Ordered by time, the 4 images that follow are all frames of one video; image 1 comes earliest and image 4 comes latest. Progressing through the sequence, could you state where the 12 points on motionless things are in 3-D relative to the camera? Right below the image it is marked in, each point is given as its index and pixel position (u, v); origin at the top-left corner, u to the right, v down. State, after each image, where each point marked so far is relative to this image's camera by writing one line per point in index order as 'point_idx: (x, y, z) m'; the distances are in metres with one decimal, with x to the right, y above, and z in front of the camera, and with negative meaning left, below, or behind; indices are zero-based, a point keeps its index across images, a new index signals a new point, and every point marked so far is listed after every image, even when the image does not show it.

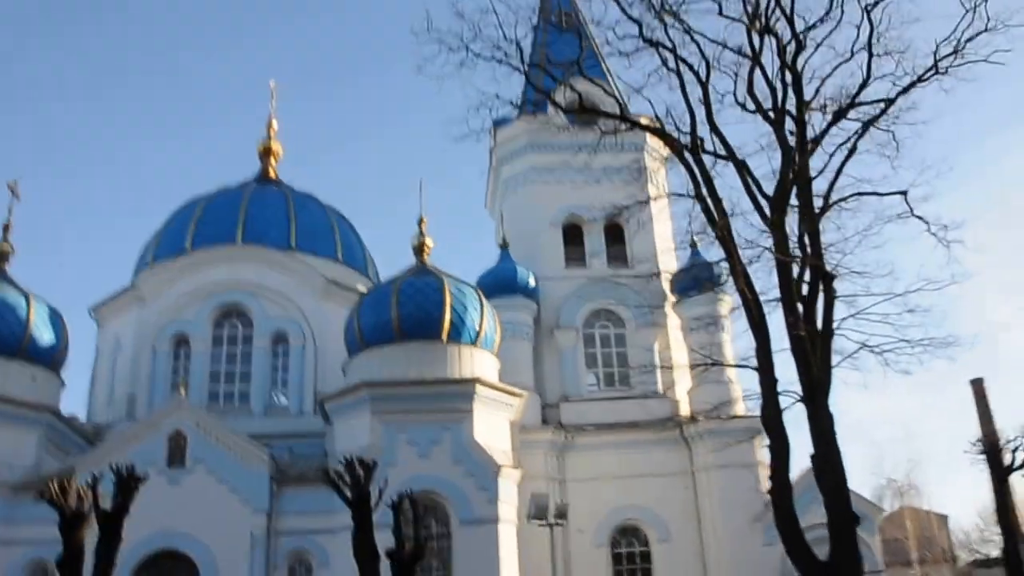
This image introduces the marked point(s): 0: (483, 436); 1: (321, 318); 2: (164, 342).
0: (-0.4, -2.4, +15.0) m
1: (-3.9, -0.6, +18.8) m
2: (-6.9, -1.1, +18.5) m
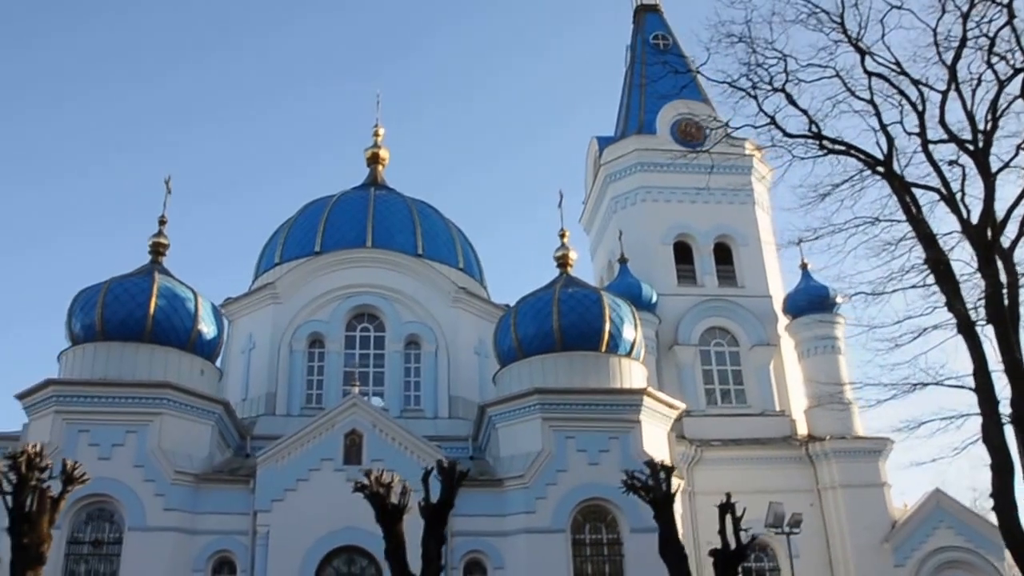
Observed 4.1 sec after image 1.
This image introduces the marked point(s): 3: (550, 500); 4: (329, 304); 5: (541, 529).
0: (+2.3, -2.7, +15.4) m
1: (-1.3, -0.7, +19.1) m
2: (-4.3, -1.1, +18.6) m
3: (+0.6, -3.4, +14.7) m
4: (-3.8, -0.3, +18.9) m
5: (+0.4, -3.8, +14.5) m
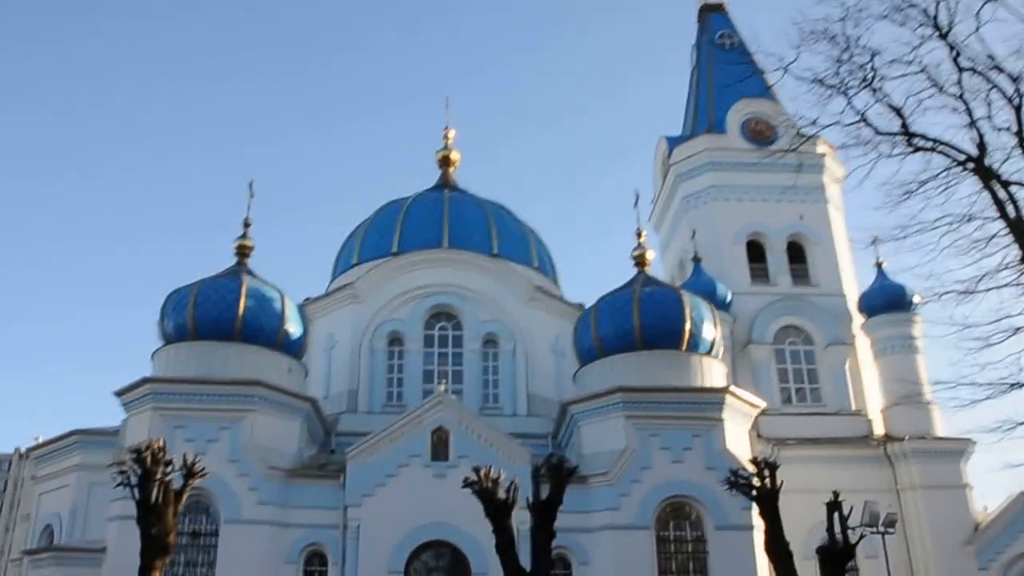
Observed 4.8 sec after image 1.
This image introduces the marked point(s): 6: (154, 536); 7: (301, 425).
0: (+3.7, -2.6, +15.5) m
1: (+0.3, -0.7, +19.3) m
2: (-2.7, -1.1, +19.0) m
3: (+2.0, -3.4, +14.8) m
4: (-2.2, -0.3, +19.3) m
5: (+1.8, -3.8, +14.7) m
6: (-3.7, -2.6, +9.6) m
7: (-3.8, -2.5, +16.7) m
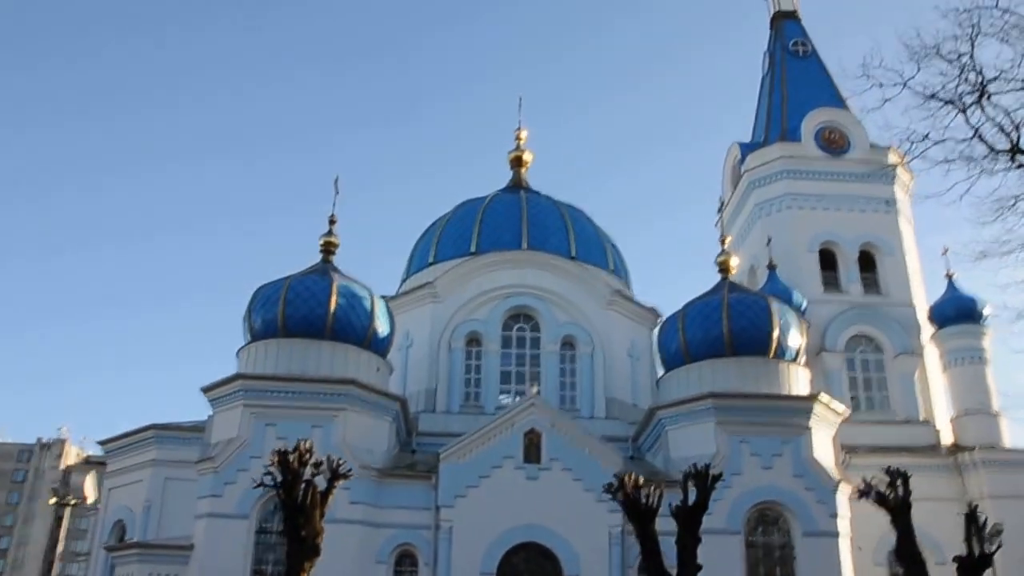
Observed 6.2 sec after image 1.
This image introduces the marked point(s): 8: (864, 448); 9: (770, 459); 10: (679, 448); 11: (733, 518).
0: (+5.2, -2.8, +15.7) m
1: (+1.9, -0.8, +19.6) m
2: (-1.1, -1.1, +19.3) m
3: (+3.5, -3.5, +15.1) m
4: (-0.6, -0.4, +19.6) m
5: (+3.3, -3.9, +14.9) m
6: (-2.2, -2.6, +9.9) m
7: (-2.3, -2.5, +17.0) m
8: (+7.3, -3.3, +19.0) m
9: (+4.3, -2.9, +15.4) m
10: (+2.9, -2.7, +15.9) m
11: (+3.6, -3.7, +15.0) m
